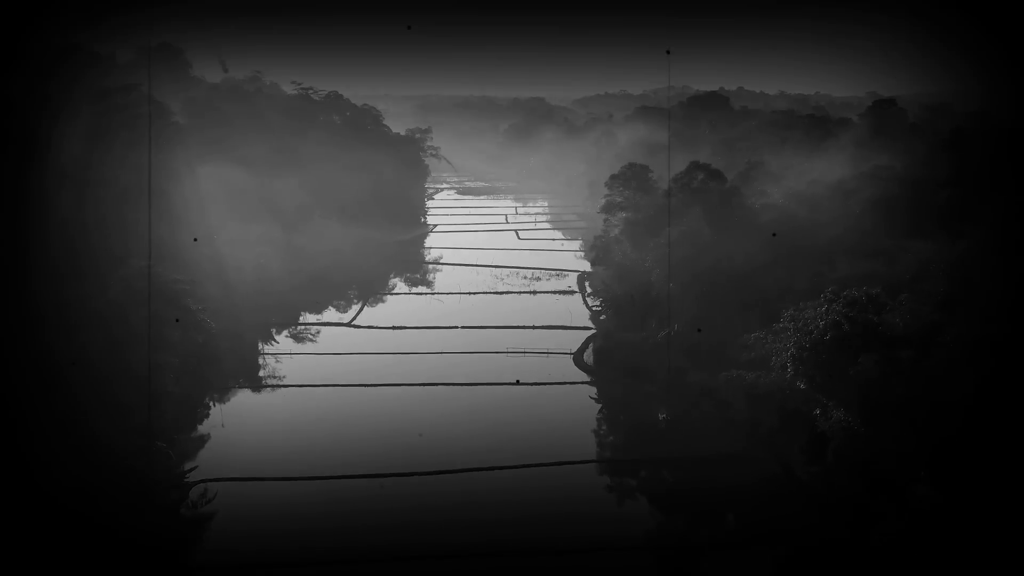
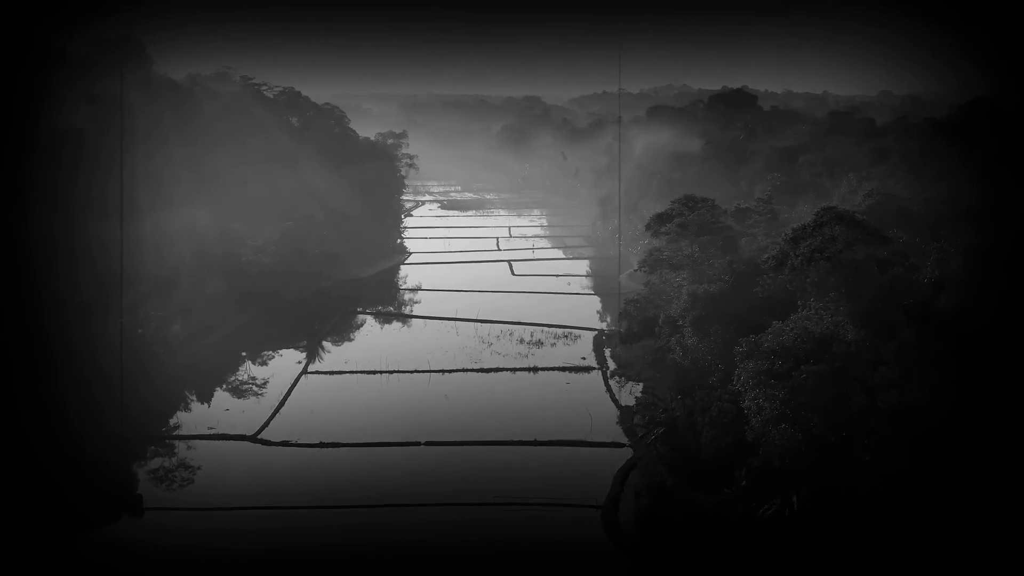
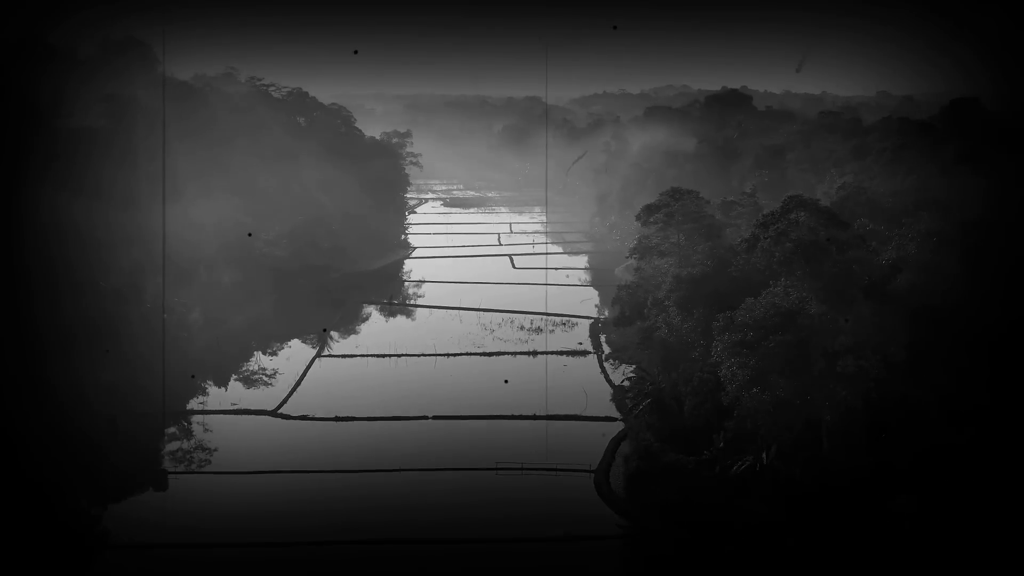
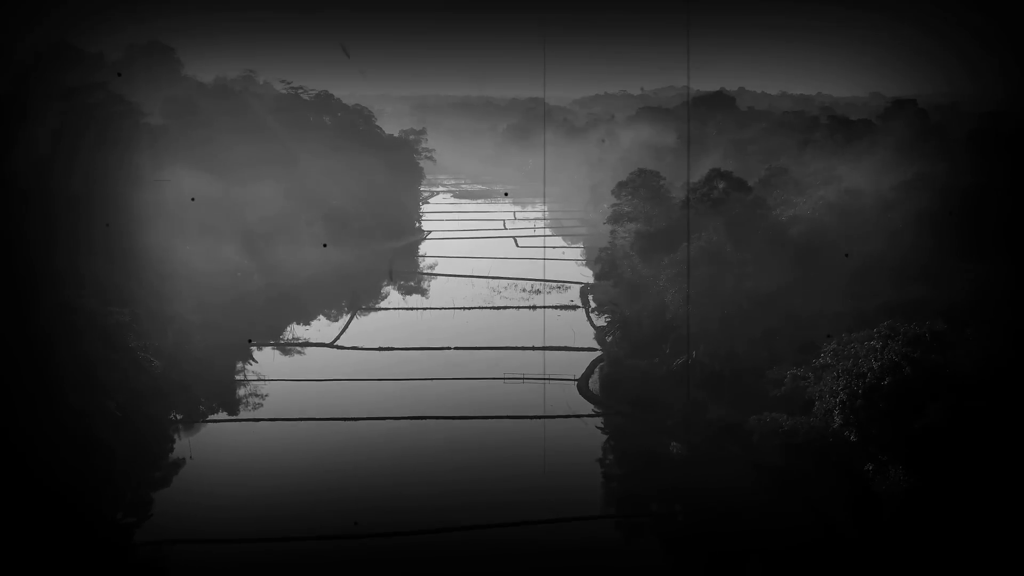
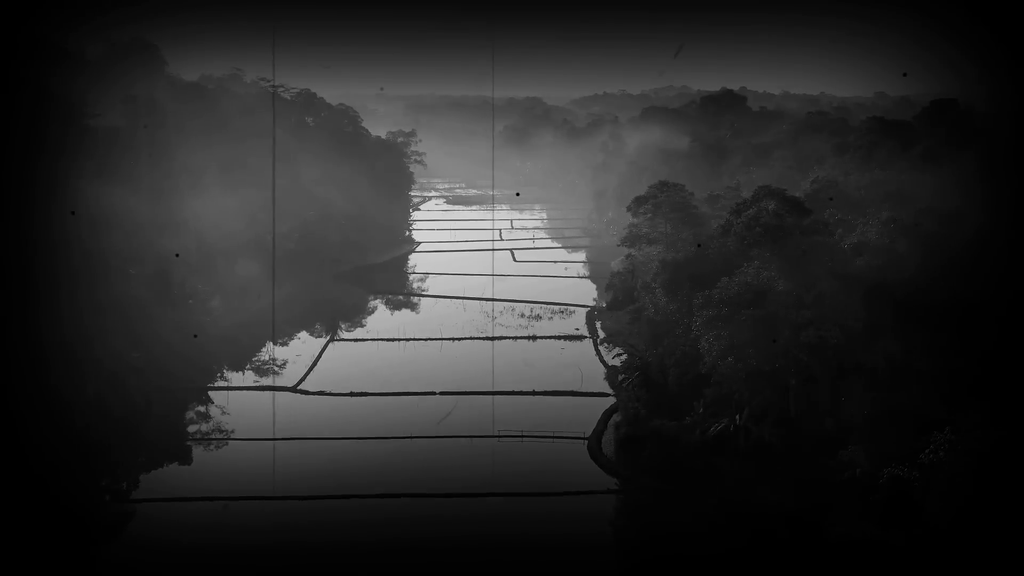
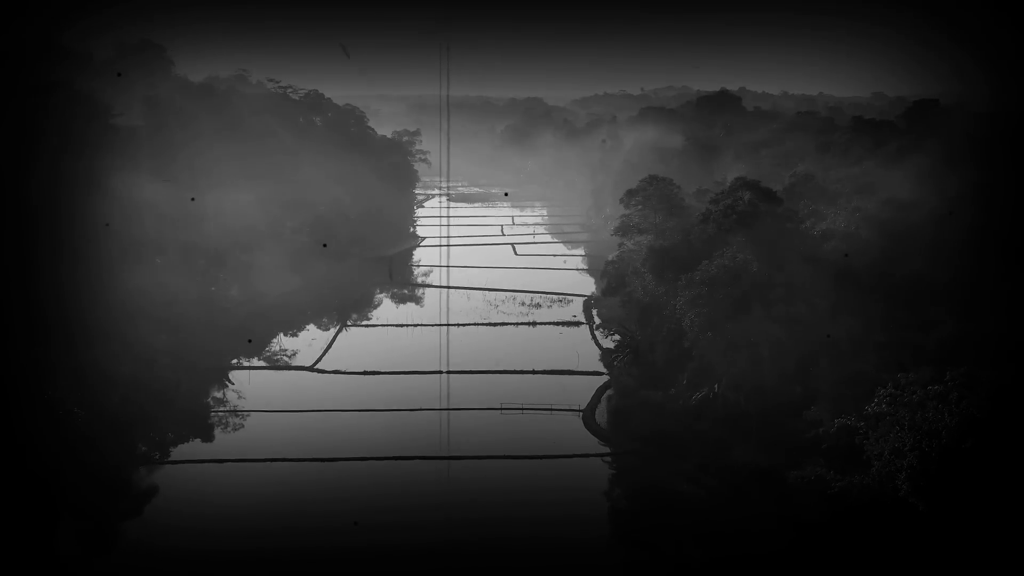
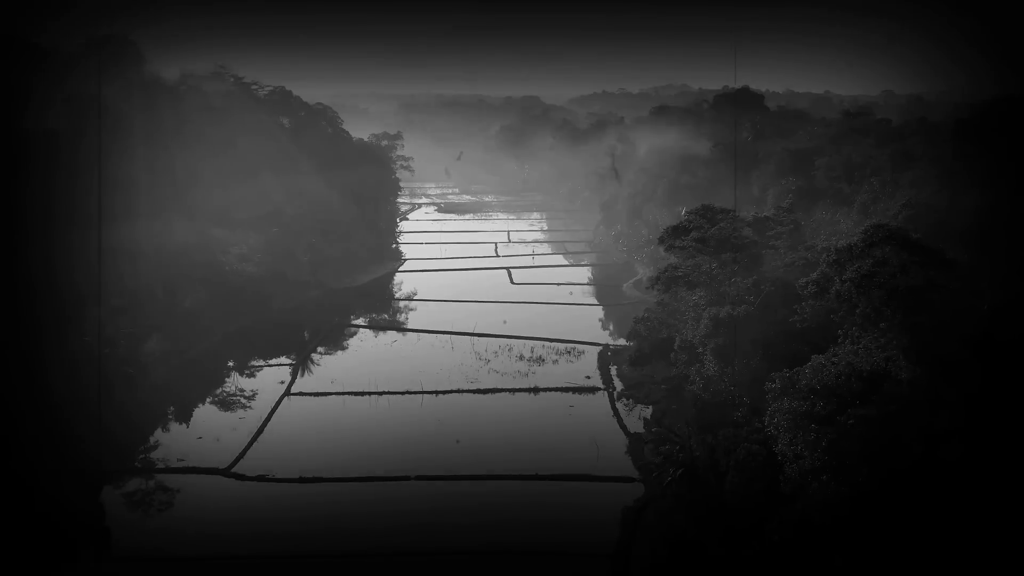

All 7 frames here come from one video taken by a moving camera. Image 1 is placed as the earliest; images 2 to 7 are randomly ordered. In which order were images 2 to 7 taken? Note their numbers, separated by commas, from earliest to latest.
4, 6, 5, 3, 2, 7
